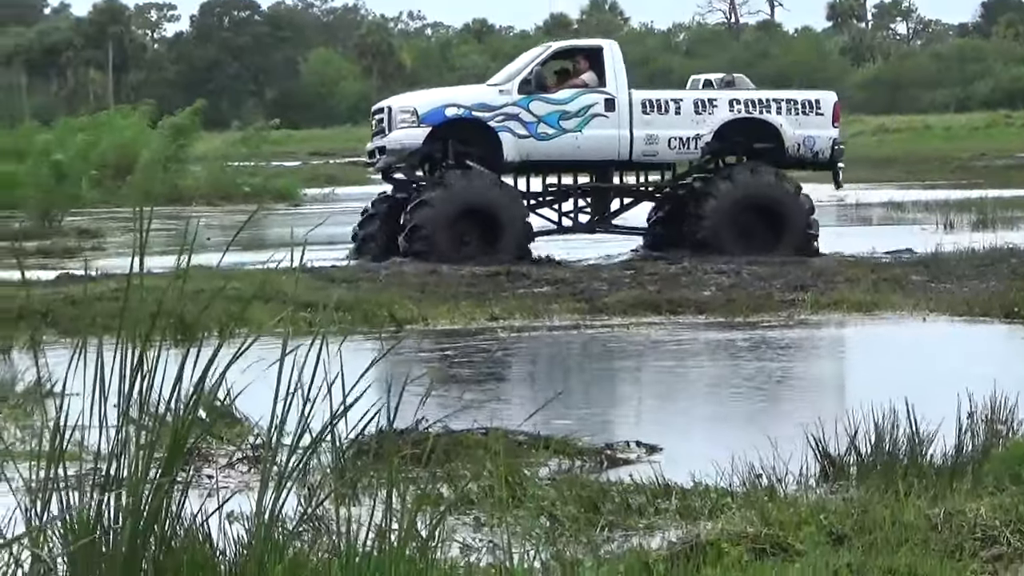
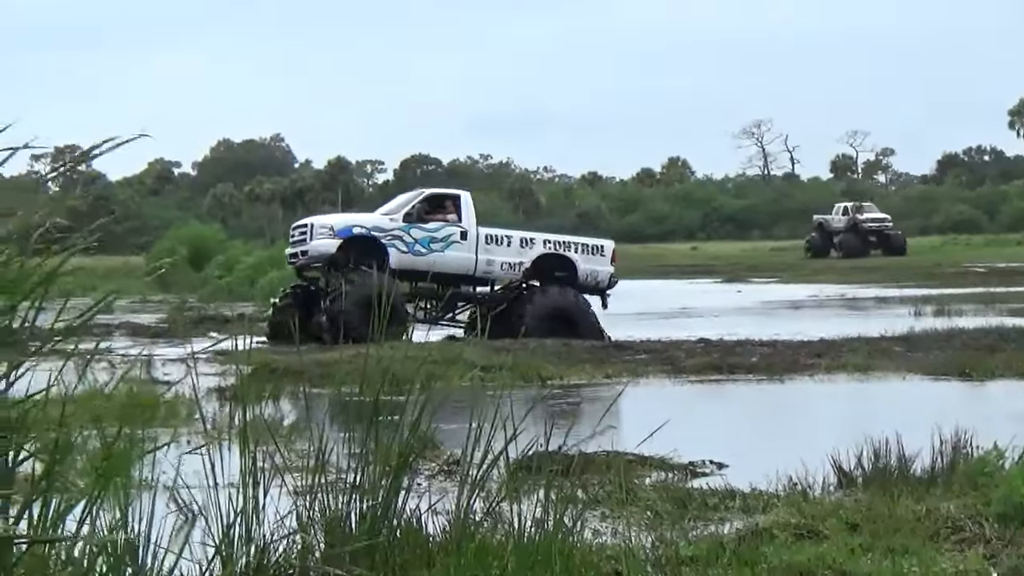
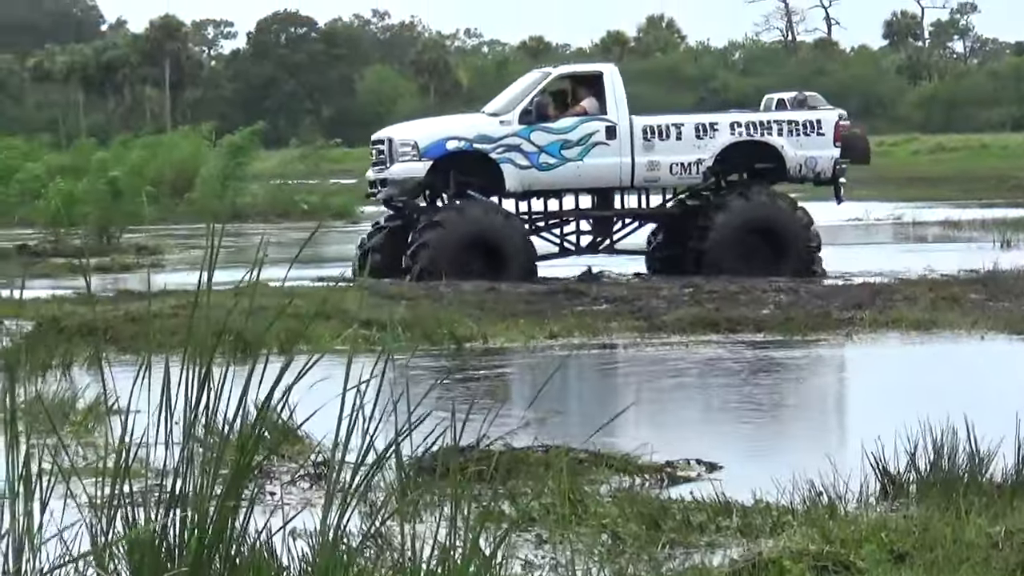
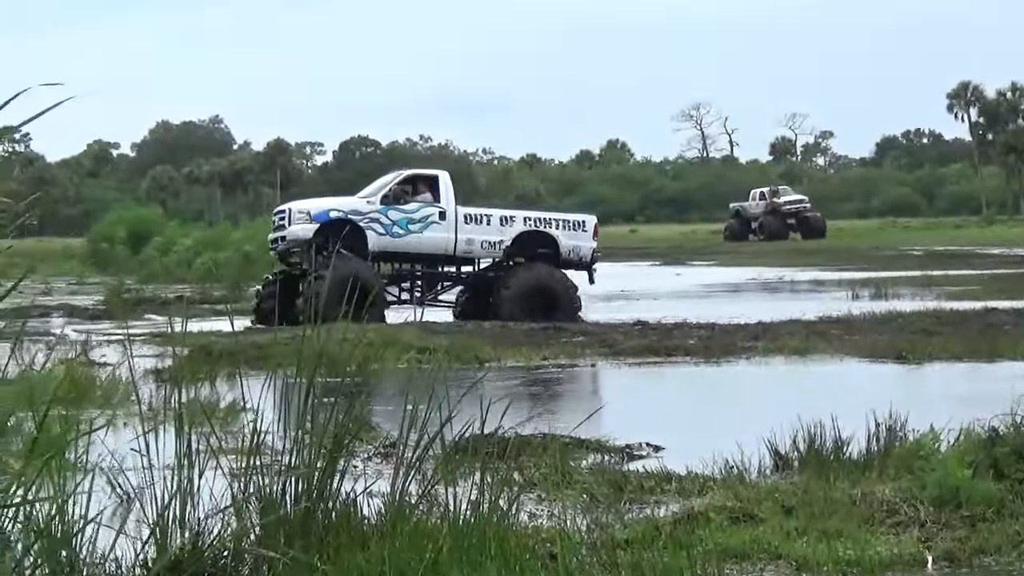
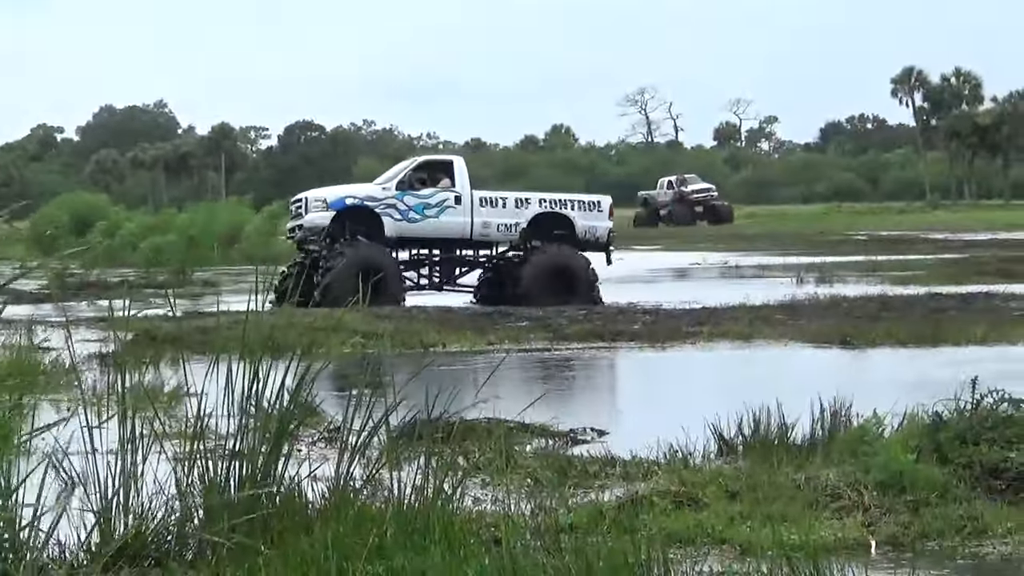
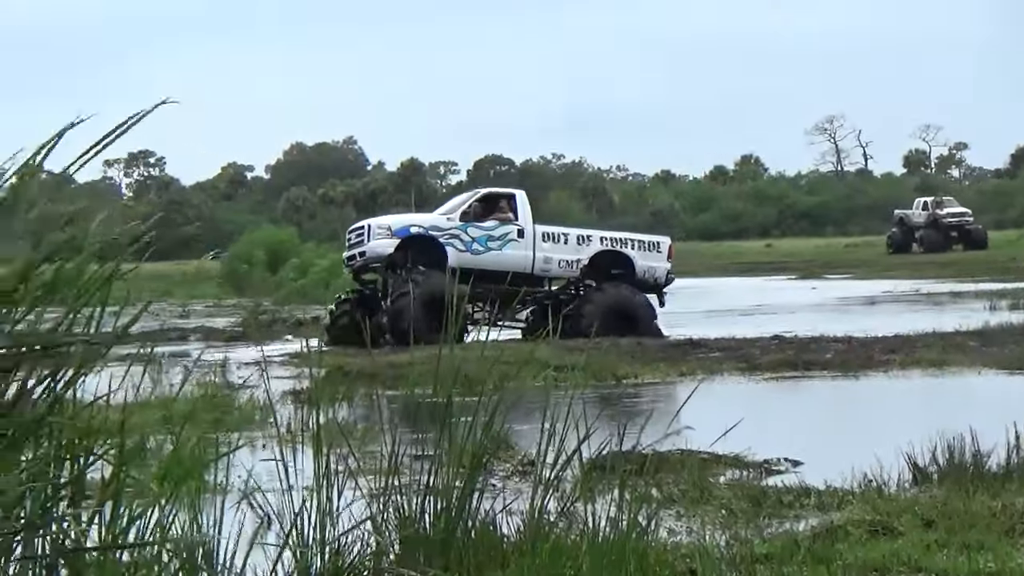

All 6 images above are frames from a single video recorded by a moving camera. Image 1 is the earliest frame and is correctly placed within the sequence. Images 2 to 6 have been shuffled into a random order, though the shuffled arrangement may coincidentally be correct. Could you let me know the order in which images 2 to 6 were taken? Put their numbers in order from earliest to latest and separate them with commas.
3, 5, 4, 2, 6
